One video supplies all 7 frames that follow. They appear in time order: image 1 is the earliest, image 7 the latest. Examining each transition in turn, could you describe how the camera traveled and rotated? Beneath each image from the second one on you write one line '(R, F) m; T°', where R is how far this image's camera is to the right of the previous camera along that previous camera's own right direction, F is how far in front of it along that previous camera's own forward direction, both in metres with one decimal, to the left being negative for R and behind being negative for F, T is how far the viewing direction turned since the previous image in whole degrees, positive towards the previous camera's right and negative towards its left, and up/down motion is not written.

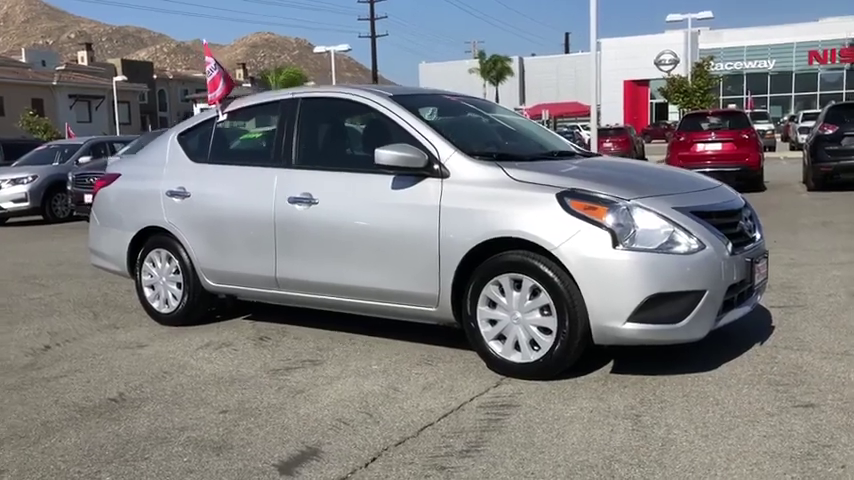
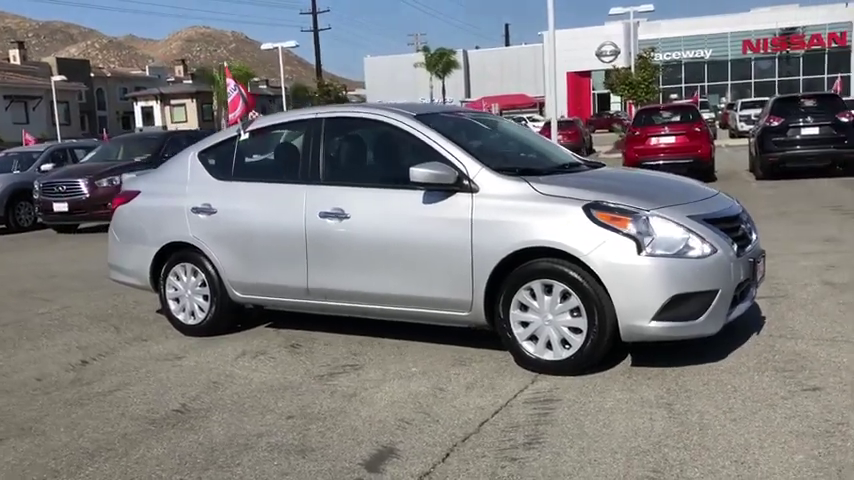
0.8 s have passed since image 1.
(-0.6, -0.4) m; +4°
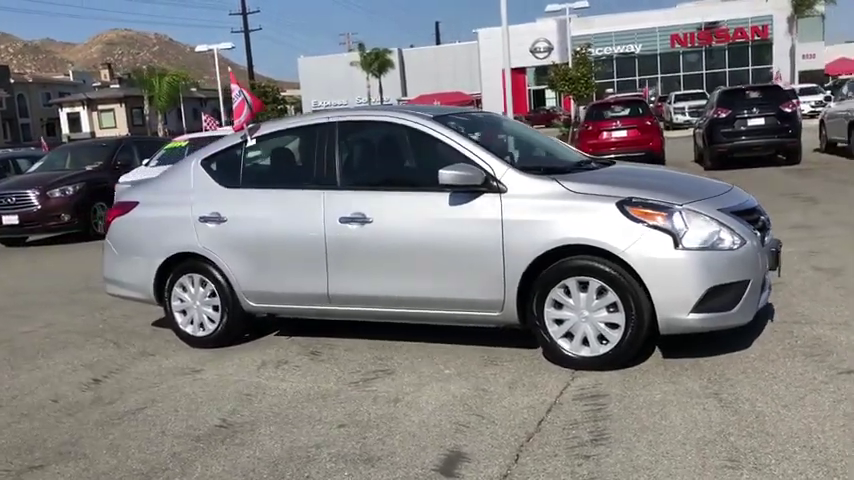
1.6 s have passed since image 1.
(-0.7, 0.0) m; +5°
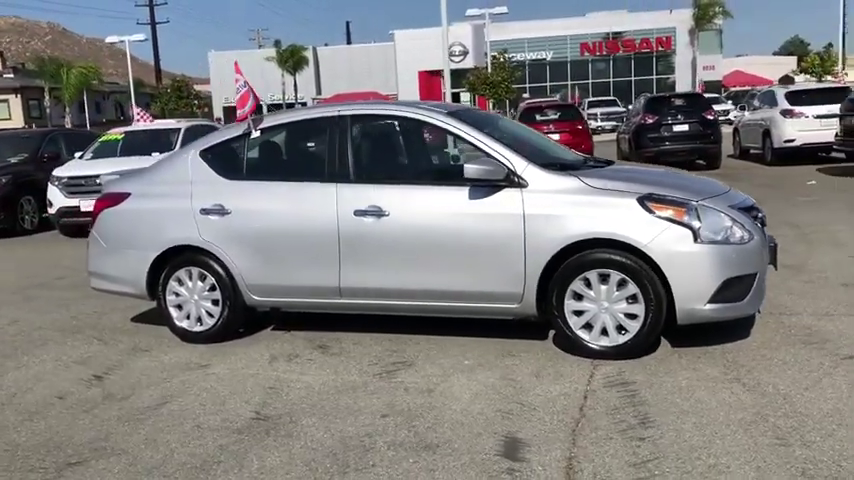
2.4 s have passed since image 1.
(-0.8, 0.0) m; +7°
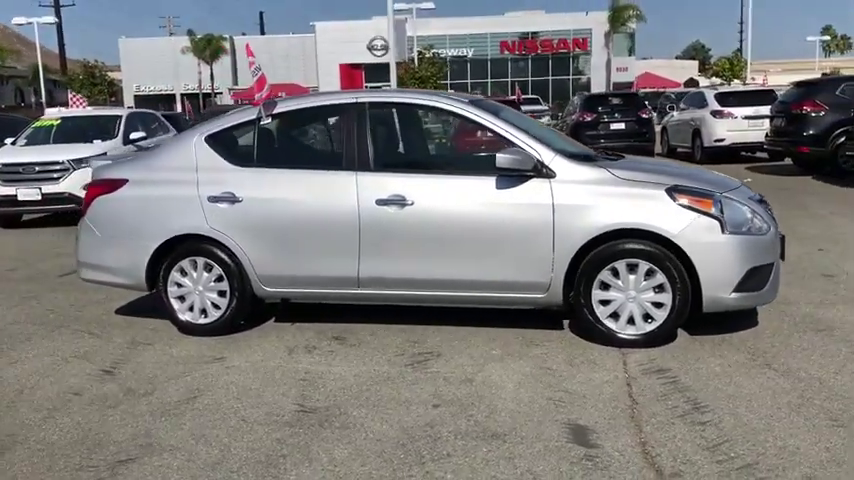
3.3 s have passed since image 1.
(-0.8, +0.1) m; +6°
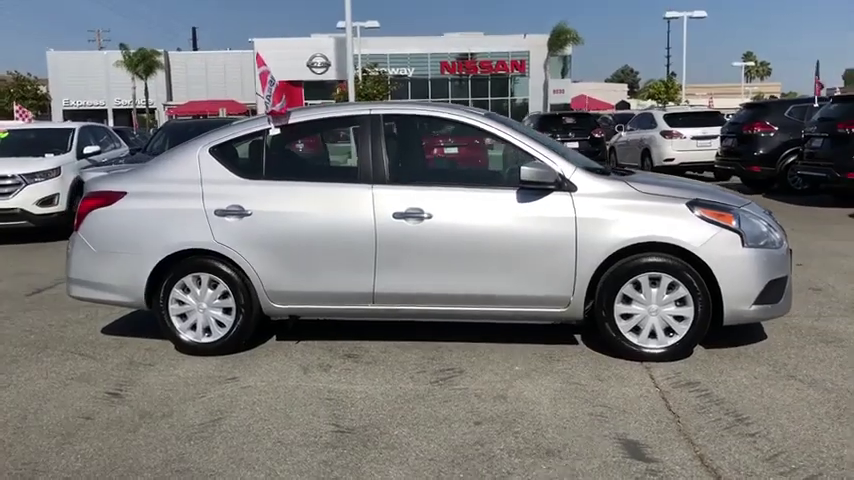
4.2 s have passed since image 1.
(-0.6, +0.1) m; +5°
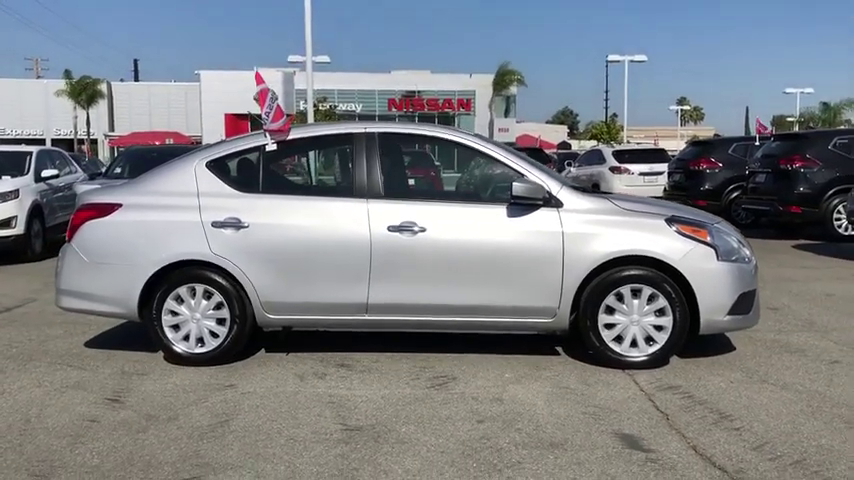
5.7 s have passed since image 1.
(-0.4, -0.2) m; +4°
